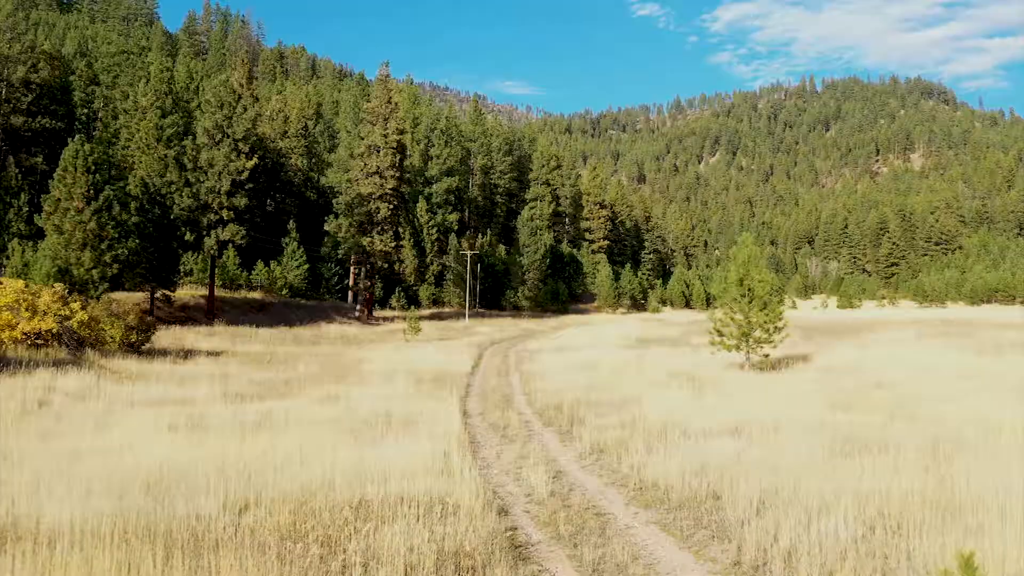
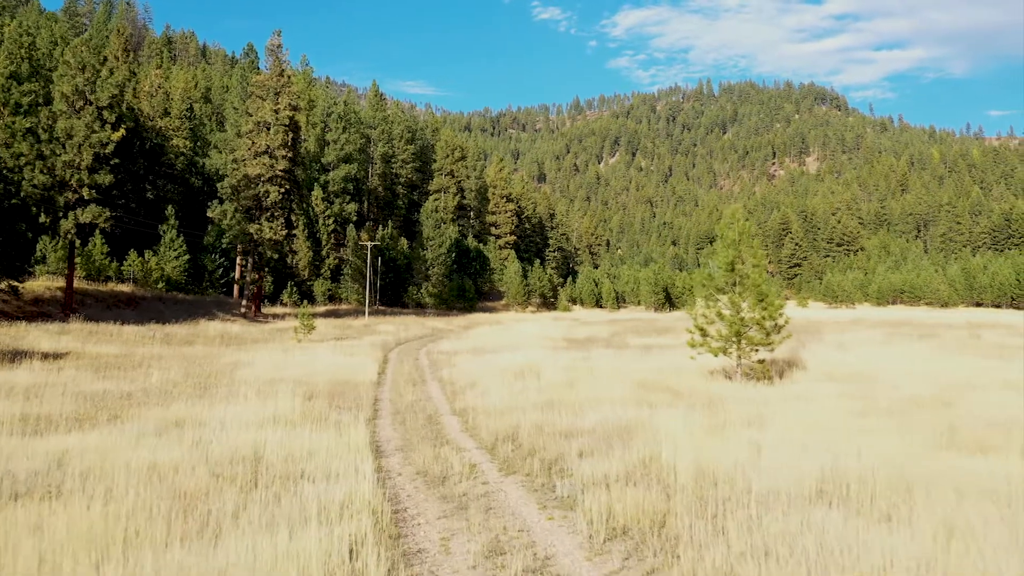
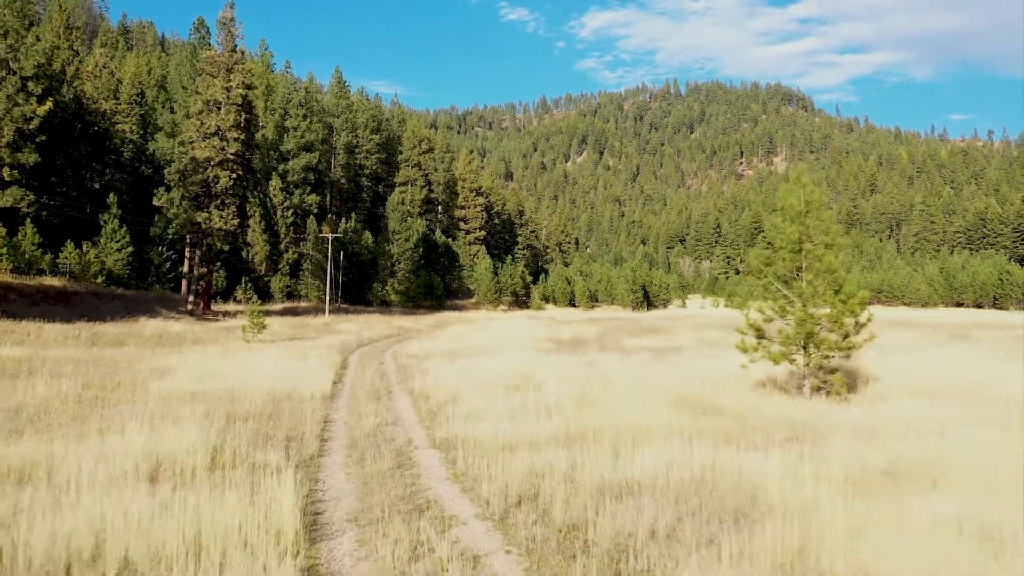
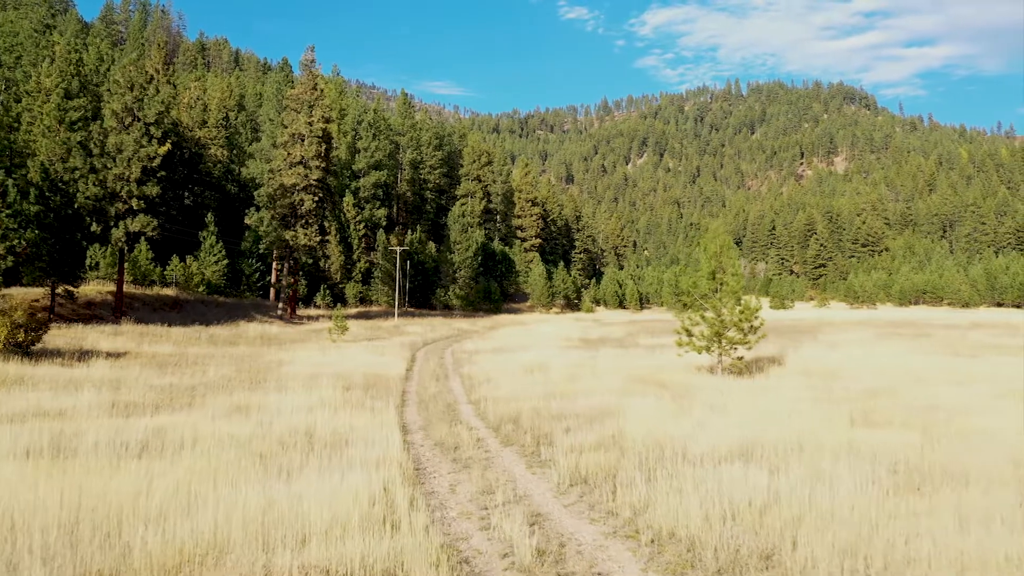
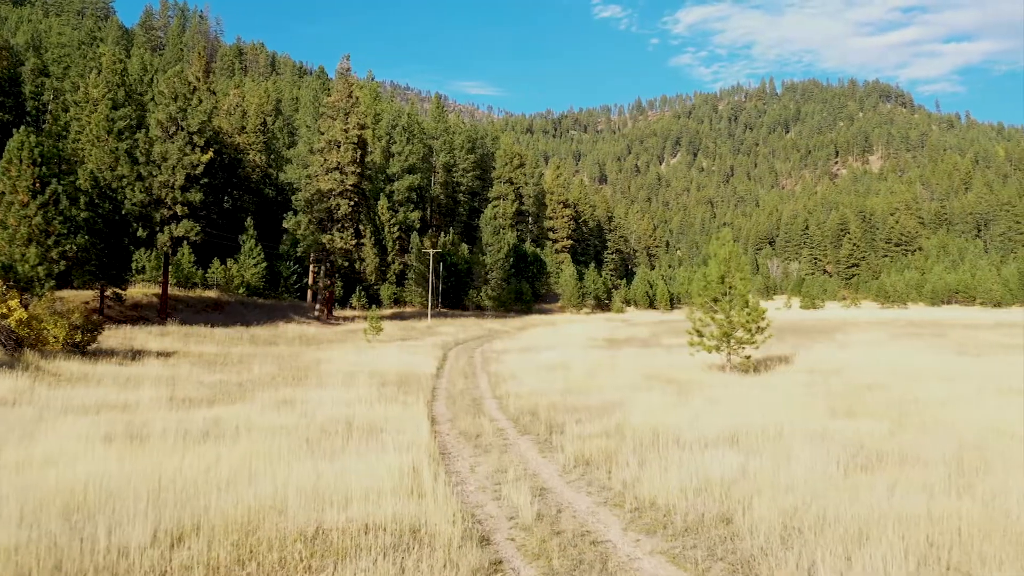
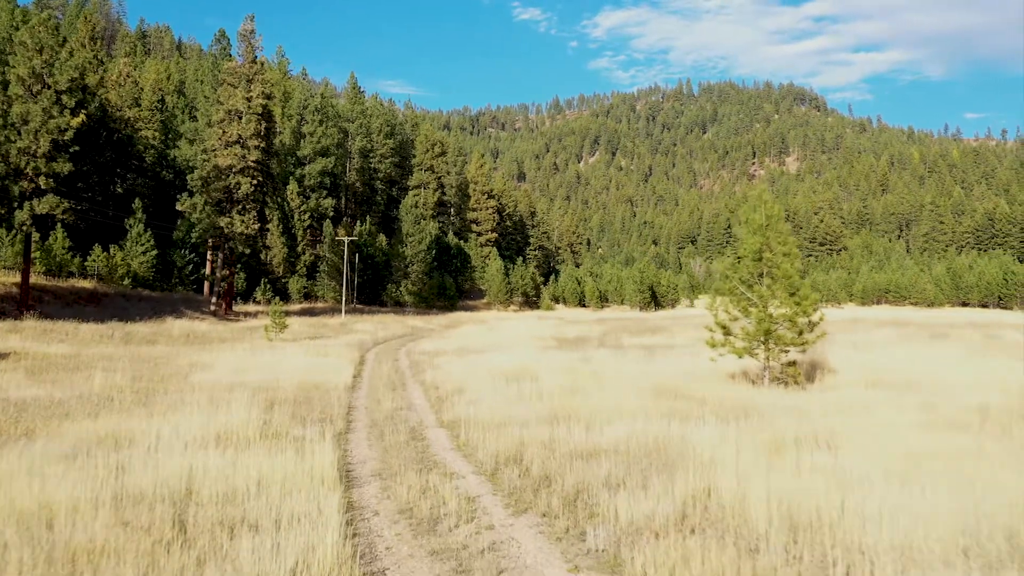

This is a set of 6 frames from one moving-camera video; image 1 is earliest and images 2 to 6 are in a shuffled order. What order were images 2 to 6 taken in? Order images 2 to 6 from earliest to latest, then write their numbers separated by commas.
5, 4, 2, 6, 3
